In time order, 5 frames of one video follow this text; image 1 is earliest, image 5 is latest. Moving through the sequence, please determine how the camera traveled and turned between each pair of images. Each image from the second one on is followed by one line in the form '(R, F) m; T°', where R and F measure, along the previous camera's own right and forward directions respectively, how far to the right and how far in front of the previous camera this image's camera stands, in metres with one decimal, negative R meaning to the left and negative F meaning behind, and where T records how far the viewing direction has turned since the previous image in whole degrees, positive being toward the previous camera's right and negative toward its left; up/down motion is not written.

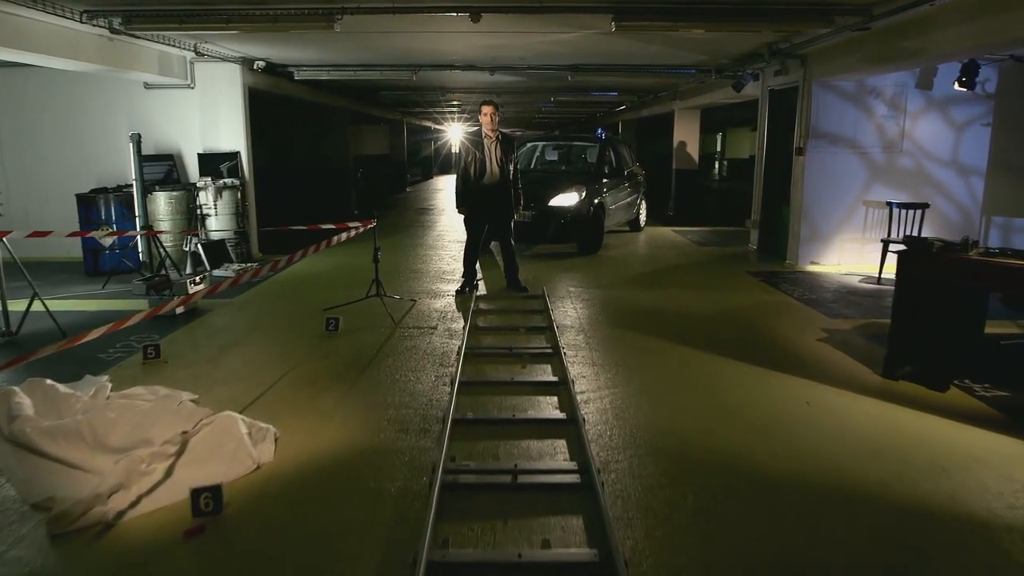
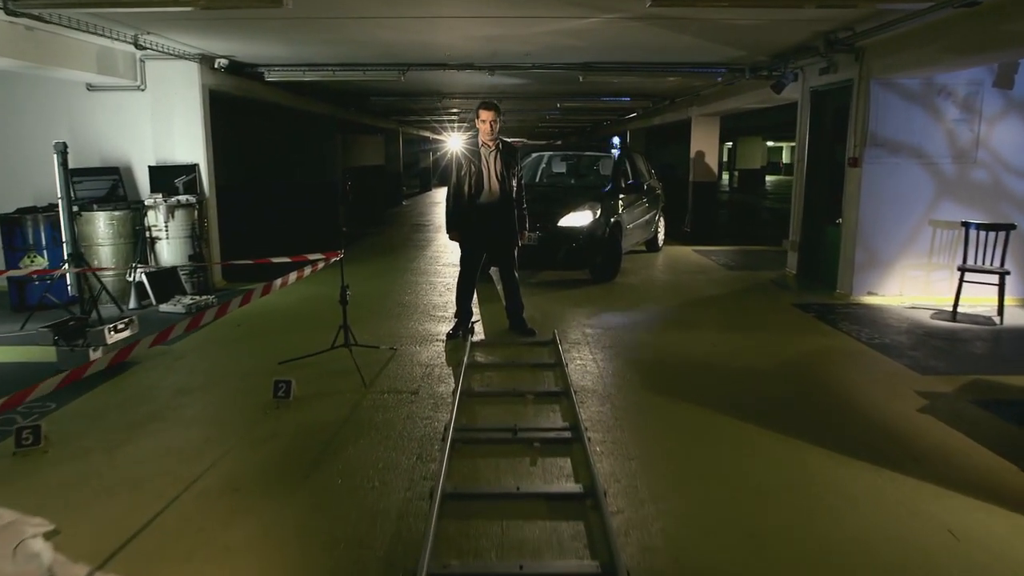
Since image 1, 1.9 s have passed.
(0.0, +1.4) m; 0°
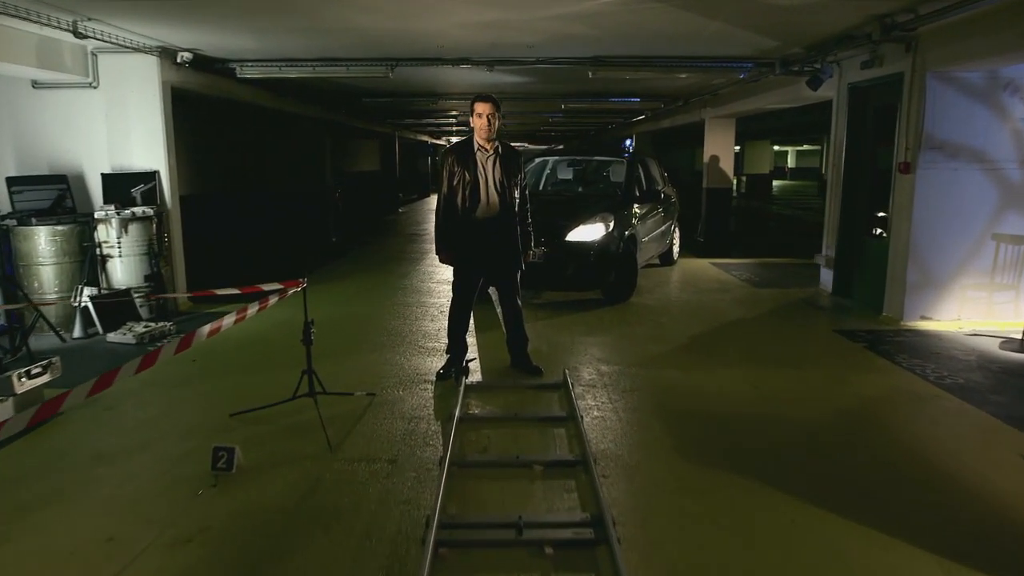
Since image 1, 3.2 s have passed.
(0.0, +1.0) m; 0°
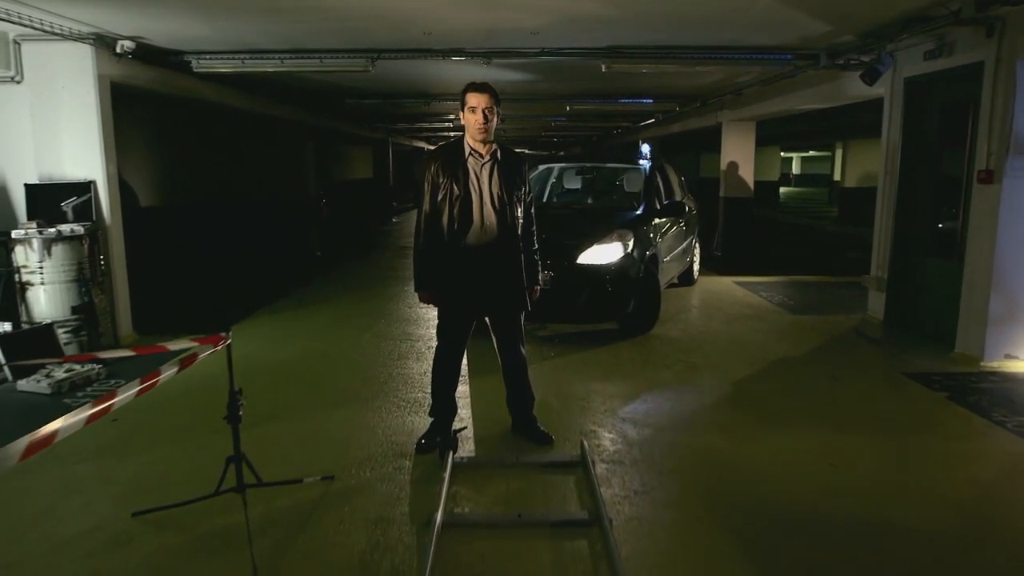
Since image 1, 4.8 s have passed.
(0.0, +1.1) m; 0°
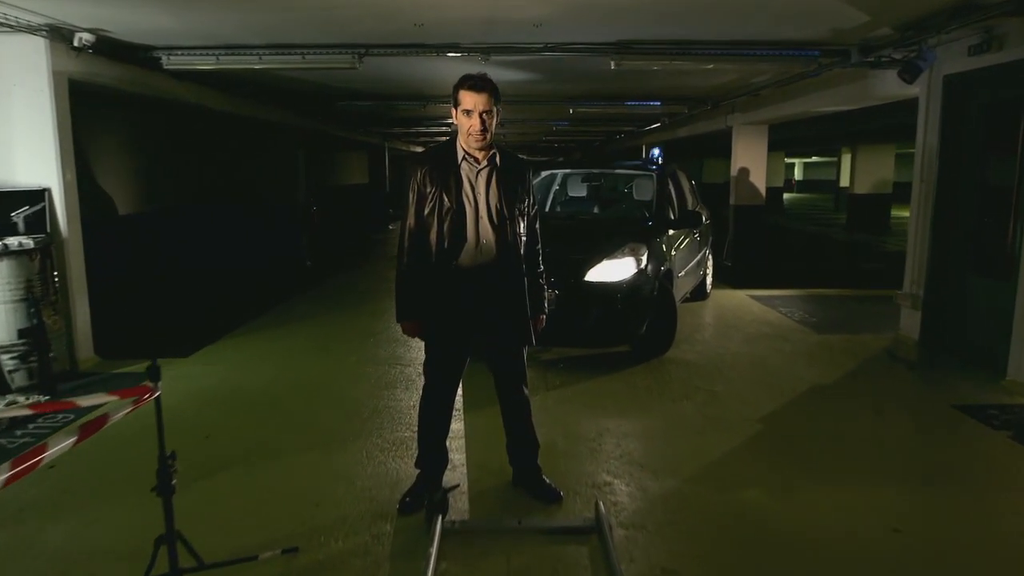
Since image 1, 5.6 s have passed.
(0.0, +0.6) m; 0°
